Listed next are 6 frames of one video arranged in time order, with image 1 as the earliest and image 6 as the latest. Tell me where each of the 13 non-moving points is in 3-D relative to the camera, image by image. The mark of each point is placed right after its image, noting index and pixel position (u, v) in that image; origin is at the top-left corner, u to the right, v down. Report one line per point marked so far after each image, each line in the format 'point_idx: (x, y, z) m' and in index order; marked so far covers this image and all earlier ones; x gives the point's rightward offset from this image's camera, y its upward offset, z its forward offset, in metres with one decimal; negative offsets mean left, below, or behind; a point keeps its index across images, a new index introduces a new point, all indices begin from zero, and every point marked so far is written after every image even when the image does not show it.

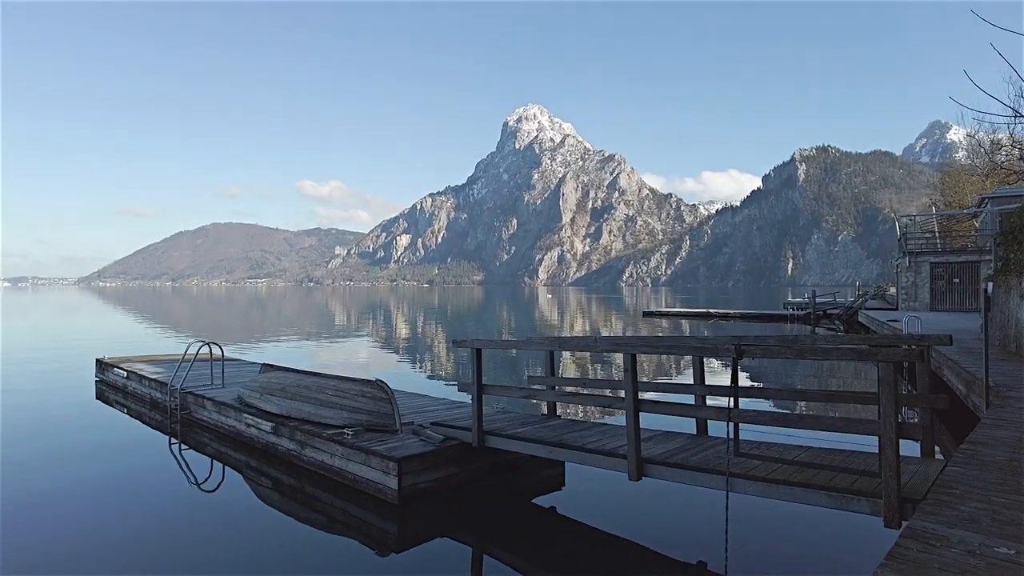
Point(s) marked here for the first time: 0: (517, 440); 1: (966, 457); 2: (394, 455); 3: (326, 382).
0: (0.0, -1.9, +8.3) m
1: (+4.1, -1.5, +5.9) m
2: (-1.5, -2.2, +8.5) m
3: (-3.0, -1.5, +10.6) m
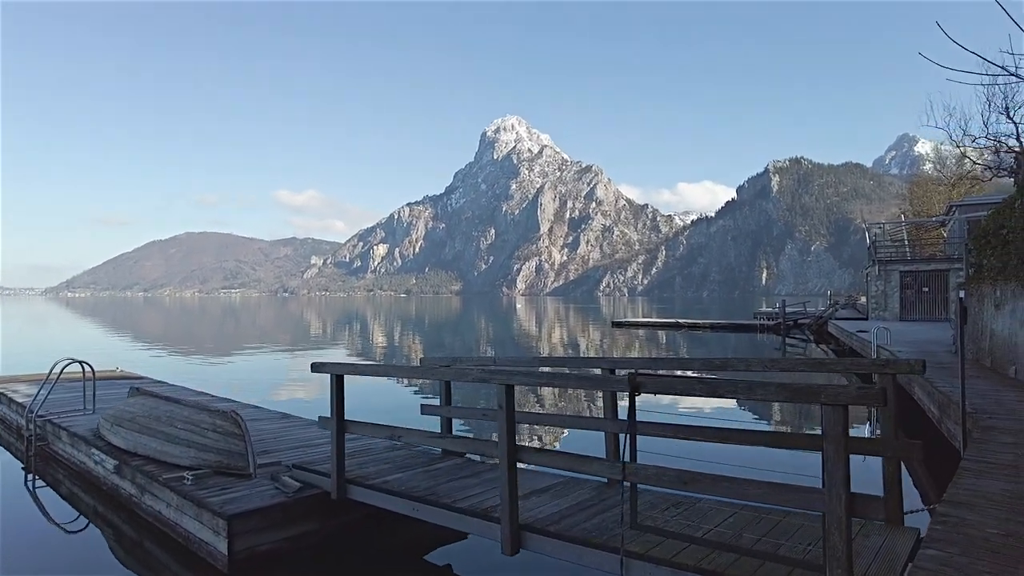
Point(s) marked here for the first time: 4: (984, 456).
0: (-1.3, -2.0, +6.5) m
1: (+2.8, -1.6, +4.3) m
2: (-2.9, -2.2, +6.7) m
3: (-4.4, -1.6, +8.7) m
4: (+4.5, -1.6, +6.3) m
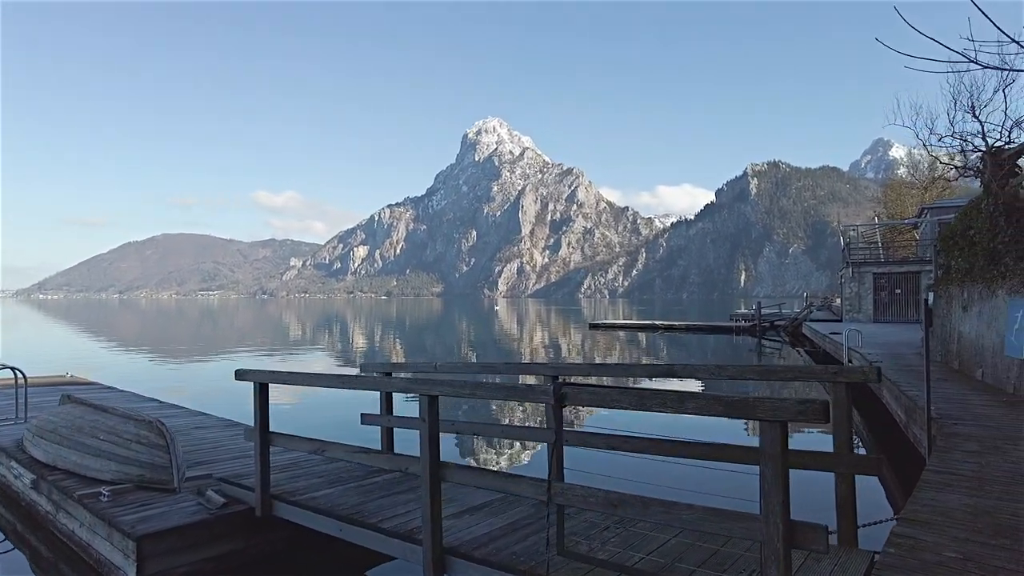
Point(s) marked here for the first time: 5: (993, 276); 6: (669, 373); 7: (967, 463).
0: (-1.9, -2.0, +6.0) m
1: (+2.3, -1.6, +3.9) m
2: (-3.5, -2.2, +6.1) m
3: (-5.0, -1.6, +8.2) m
4: (+3.9, -1.6, +6.0) m
5: (+8.5, +0.2, +11.7) m
6: (+1.2, -0.6, +5.2) m
7: (+4.2, -1.6, +6.1) m
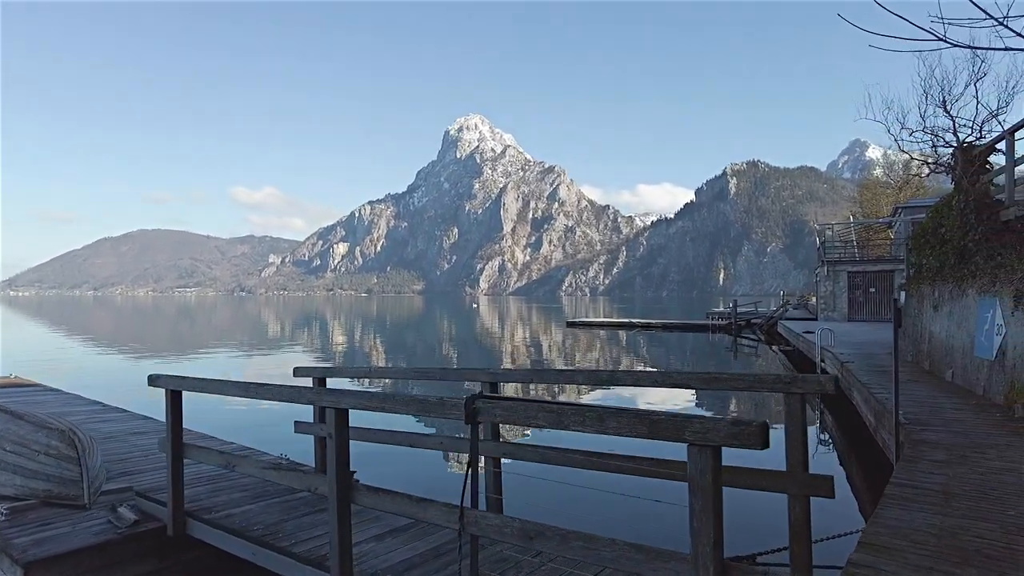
0: (-2.4, -2.0, +5.5) m
1: (+1.8, -1.6, +3.4) m
2: (-4.0, -2.2, +5.5) m
3: (-5.6, -1.6, +7.5) m
4: (+3.4, -1.6, +5.6) m
5: (+7.7, +0.2, +11.4) m
6: (+0.7, -0.6, +4.7) m
7: (+3.6, -1.6, +5.7) m
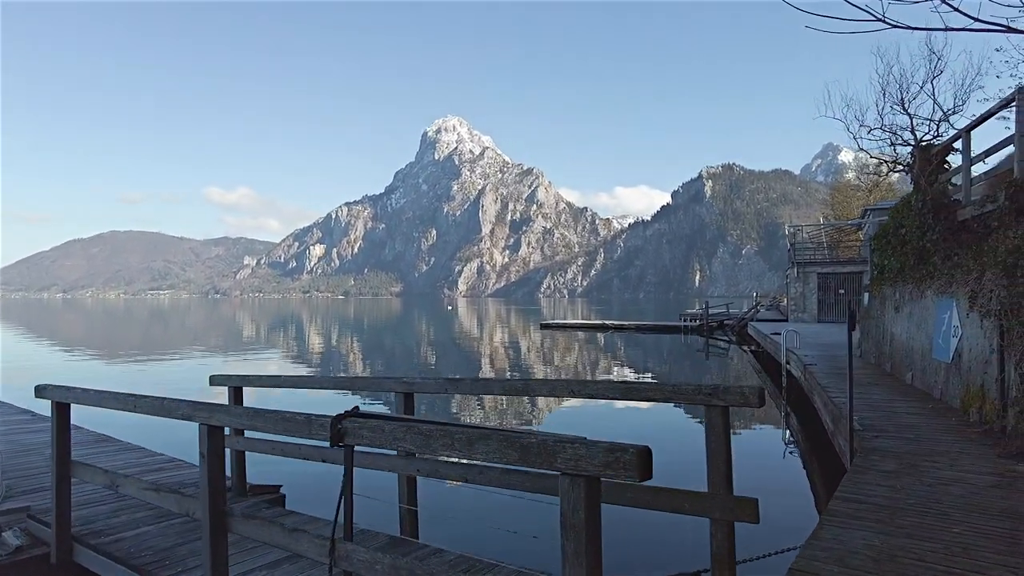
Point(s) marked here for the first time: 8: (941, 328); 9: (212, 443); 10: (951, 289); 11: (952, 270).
0: (-3.1, -2.0, +4.9) m
1: (+1.2, -1.6, +3.1) m
2: (-4.6, -2.2, +5.0) m
3: (-6.3, -1.6, +6.9) m
4: (+2.7, -1.6, +5.2) m
5: (+6.9, +0.2, +11.2) m
6: (+0.1, -0.6, +4.3) m
7: (+3.0, -1.6, +5.4) m
8: (+6.3, -0.6, +9.8) m
9: (-1.7, -0.9, +3.7) m
10: (+6.2, 0.0, +9.3) m
11: (+6.4, +0.3, +9.7) m
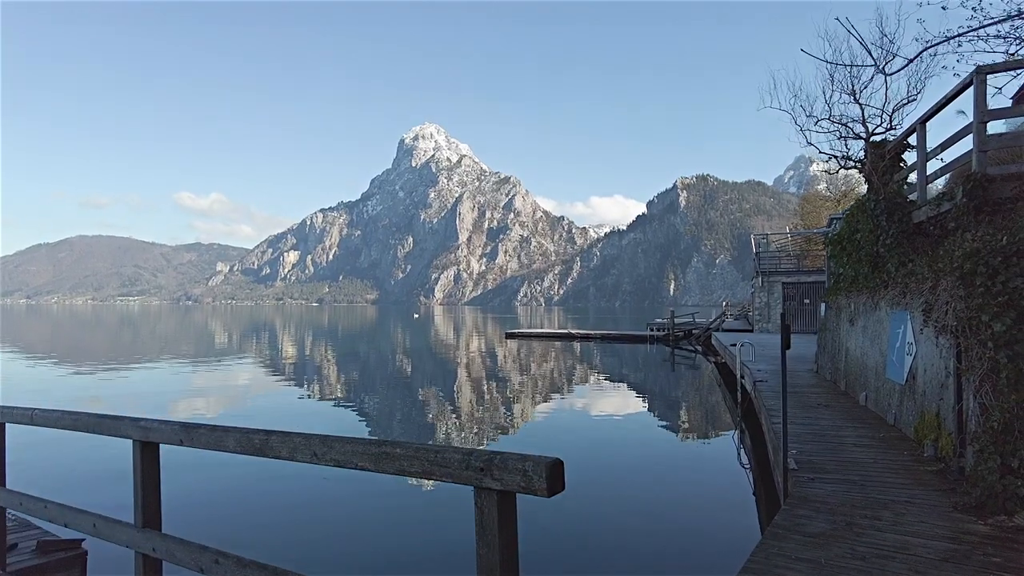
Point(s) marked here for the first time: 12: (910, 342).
0: (-4.3, -2.0, +3.4) m
1: (+0.1, -1.6, +1.7) m
2: (-5.8, -2.3, +3.4) m
3: (-7.6, -1.7, +5.3) m
4: (+1.5, -1.7, +3.9) m
5: (+5.5, +0.1, +10.1) m
6: (-1.1, -0.7, +2.9) m
7: (+1.8, -1.7, +4.1) m
8: (+5.0, -0.7, +8.6) m
9: (-2.8, -0.9, +2.2) m
10: (+4.8, -0.1, +8.2) m
11: (+5.1, +0.1, +8.5) m
12: (+4.6, -0.6, +7.7) m
